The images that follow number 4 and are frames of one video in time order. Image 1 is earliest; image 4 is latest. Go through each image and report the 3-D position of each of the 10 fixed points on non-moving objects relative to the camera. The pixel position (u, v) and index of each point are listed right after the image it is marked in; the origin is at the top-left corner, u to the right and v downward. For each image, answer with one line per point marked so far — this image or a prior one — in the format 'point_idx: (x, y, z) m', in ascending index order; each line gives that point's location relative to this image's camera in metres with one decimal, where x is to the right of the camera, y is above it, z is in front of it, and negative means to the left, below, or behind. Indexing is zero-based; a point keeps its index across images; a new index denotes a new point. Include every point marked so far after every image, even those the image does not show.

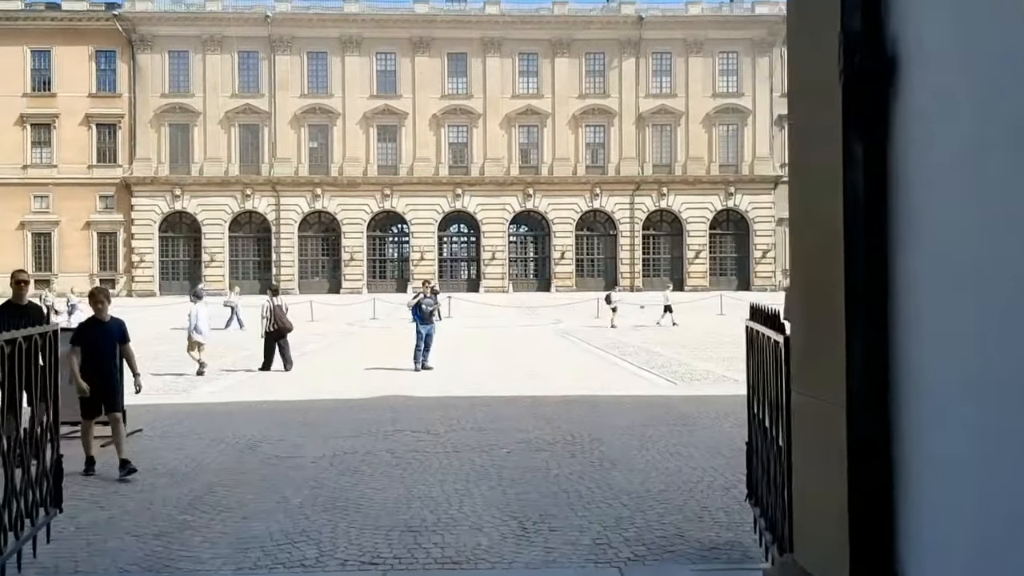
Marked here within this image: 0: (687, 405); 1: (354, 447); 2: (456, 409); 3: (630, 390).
0: (+2.1, -1.4, +11.8) m
1: (-1.5, -1.5, +8.9) m
2: (-0.7, -1.4, +11.4) m
3: (+1.6, -1.4, +13.5) m
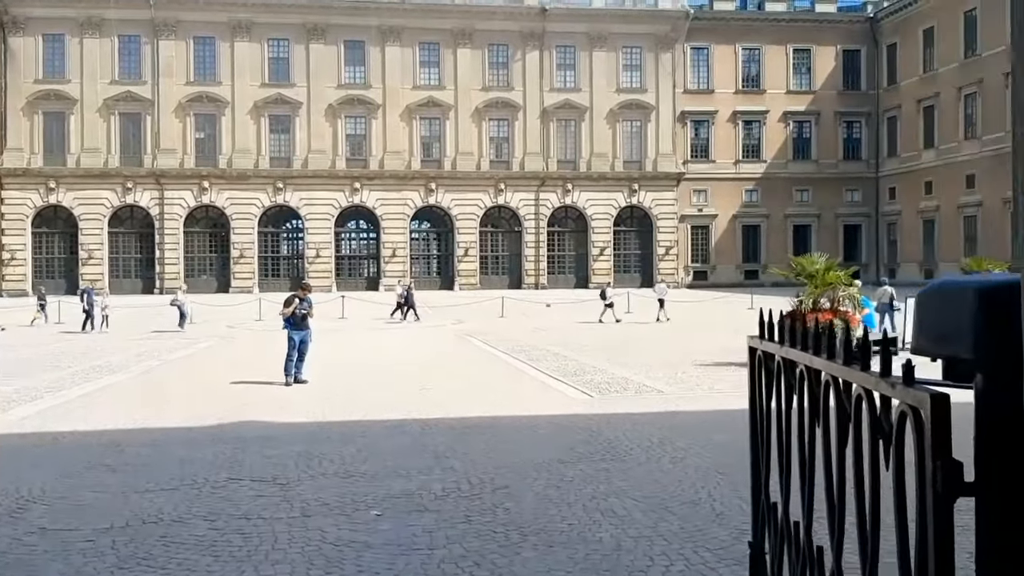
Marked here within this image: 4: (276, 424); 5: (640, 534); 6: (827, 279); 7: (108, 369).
0: (+1.0, -1.4, +9.6) m
1: (-2.3, -1.5, +6.4) m
2: (-1.8, -1.4, +8.9) m
3: (+0.3, -1.4, +11.2) m
4: (-2.5, -1.4, +10.0) m
5: (+0.8, -1.4, +5.6) m
6: (+5.0, +0.1, +15.3) m
7: (-7.7, -1.5, +18.3) m
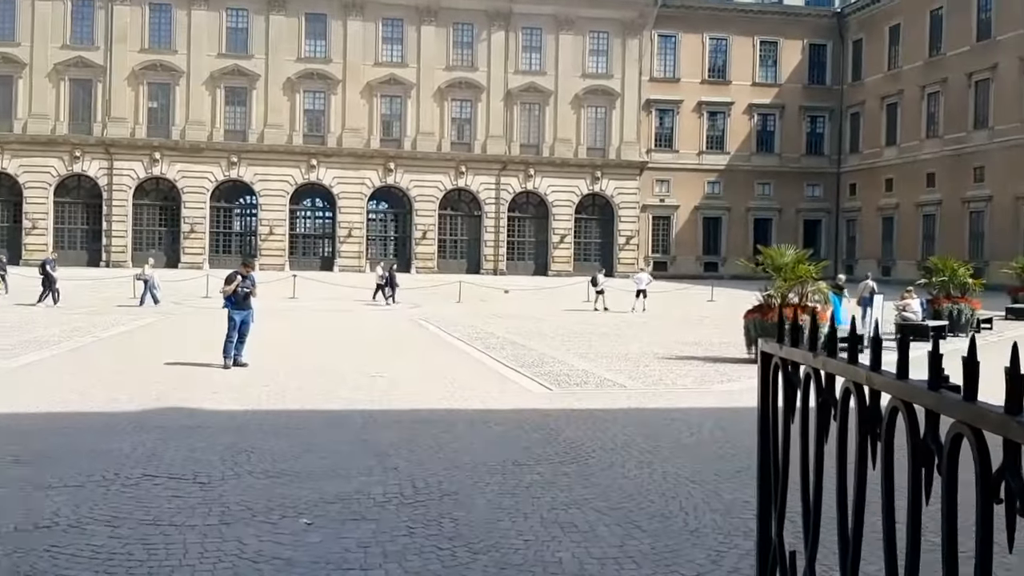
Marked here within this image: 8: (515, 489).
0: (+0.5, -1.3, +9.0) m
1: (-2.6, -1.3, +5.5) m
2: (-2.2, -1.2, +8.1) m
3: (-0.2, -1.2, +10.5) m
4: (-2.9, -1.2, +9.2) m
5: (+0.5, -1.4, +4.9) m
6: (+4.4, +0.2, +14.8) m
7: (-8.5, -1.0, +17.2) m
8: (0.0, -1.3, +6.2) m
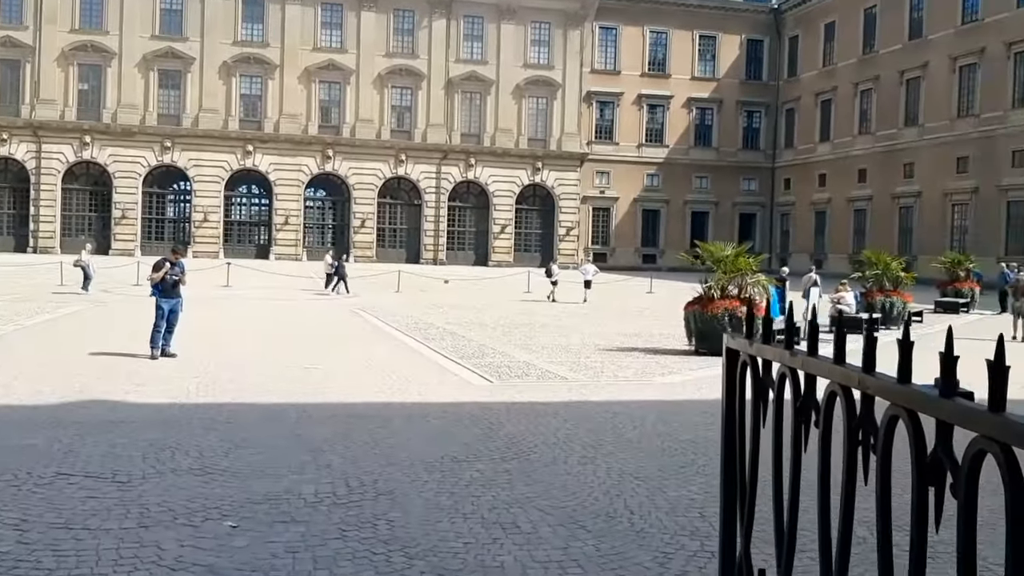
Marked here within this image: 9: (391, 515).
0: (0.0, -1.2, +8.7) m
1: (-3.0, -1.2, +5.1) m
2: (-2.7, -1.1, +7.7) m
3: (-0.9, -1.1, +10.2) m
4: (-3.5, -1.1, +8.7) m
5: (+0.2, -1.3, +4.7) m
6: (+3.5, +0.4, +14.8) m
7: (-9.6, -0.8, +16.4) m
8: (-0.4, -1.2, +5.9) m
9: (-0.7, -1.3, +5.3) m
